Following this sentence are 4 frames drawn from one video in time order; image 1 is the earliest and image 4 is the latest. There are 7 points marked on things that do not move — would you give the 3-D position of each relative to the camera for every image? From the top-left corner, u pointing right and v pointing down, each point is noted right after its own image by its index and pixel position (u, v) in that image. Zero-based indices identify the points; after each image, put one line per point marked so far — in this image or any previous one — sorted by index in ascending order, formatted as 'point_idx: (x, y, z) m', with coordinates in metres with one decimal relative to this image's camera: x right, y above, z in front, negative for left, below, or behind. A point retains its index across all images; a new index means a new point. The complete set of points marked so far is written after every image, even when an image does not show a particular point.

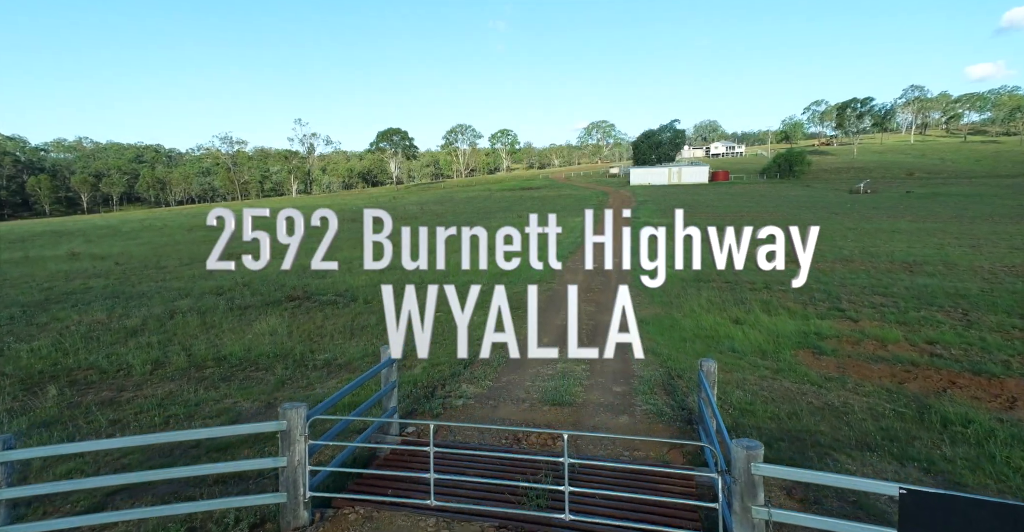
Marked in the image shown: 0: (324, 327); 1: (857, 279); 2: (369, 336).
0: (-2.2, -0.7, +6.8) m
1: (+5.8, -0.2, +9.6) m
2: (-1.6, -0.8, +6.5) m
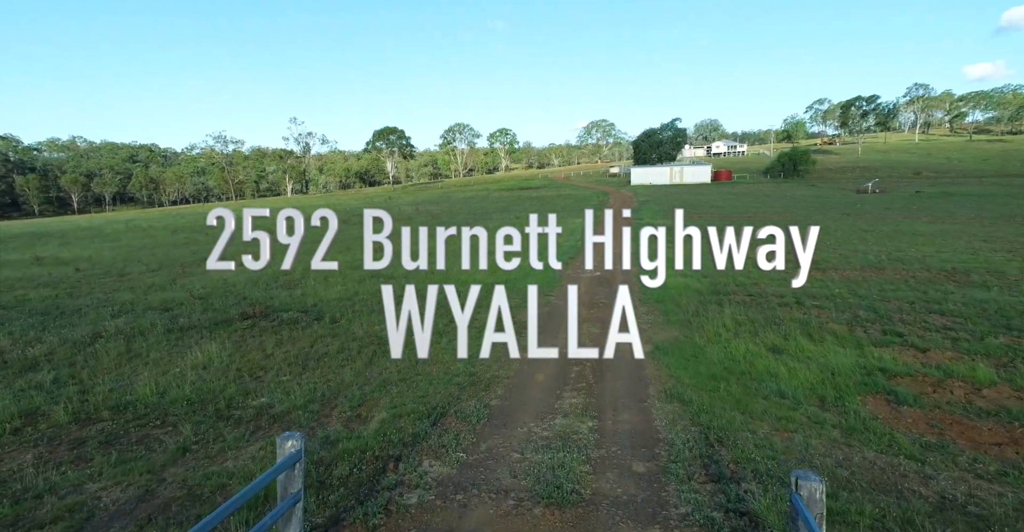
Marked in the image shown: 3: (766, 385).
0: (-2.3, -0.9, +5.6) m
1: (+5.7, -0.4, +8.4) m
2: (-1.7, -0.9, +5.3) m
3: (+2.0, -0.9, +4.5) m
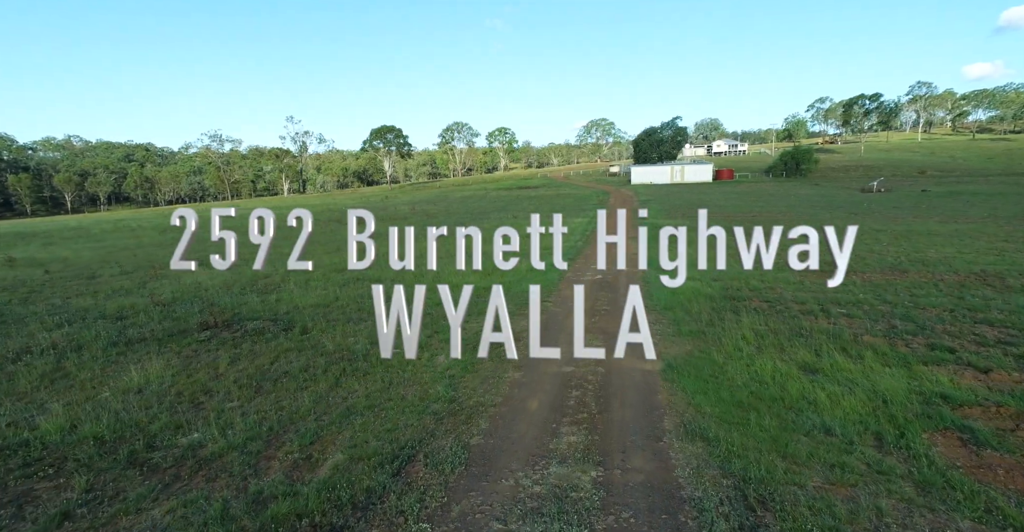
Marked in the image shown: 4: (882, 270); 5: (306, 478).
0: (-2.4, -0.9, +4.8) m
1: (+5.6, -0.4, +7.7) m
2: (-1.8, -1.0, +4.5) m
3: (+1.9, -1.0, +3.7) m
4: (+6.5, -0.1, +10.2) m
5: (-1.1, -1.1, +3.1) m
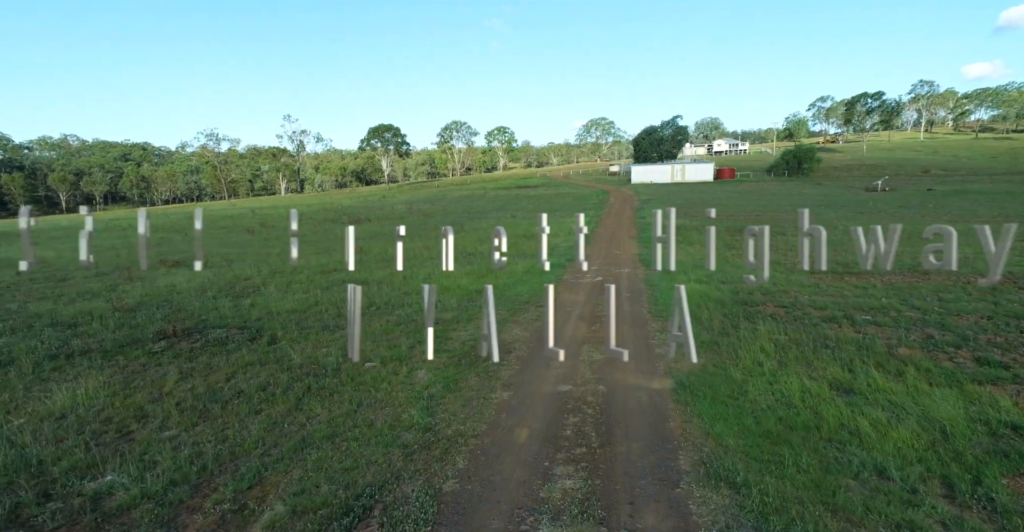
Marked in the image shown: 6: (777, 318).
0: (-2.5, -1.0, +4.2) m
1: (+5.5, -0.4, +7.0) m
2: (-1.9, -1.0, +3.9) m
3: (+1.8, -1.0, +3.1) m
4: (+6.4, -0.1, +9.5) m
5: (-1.2, -1.2, +2.5) m
6: (+3.0, -0.6, +6.4) m
